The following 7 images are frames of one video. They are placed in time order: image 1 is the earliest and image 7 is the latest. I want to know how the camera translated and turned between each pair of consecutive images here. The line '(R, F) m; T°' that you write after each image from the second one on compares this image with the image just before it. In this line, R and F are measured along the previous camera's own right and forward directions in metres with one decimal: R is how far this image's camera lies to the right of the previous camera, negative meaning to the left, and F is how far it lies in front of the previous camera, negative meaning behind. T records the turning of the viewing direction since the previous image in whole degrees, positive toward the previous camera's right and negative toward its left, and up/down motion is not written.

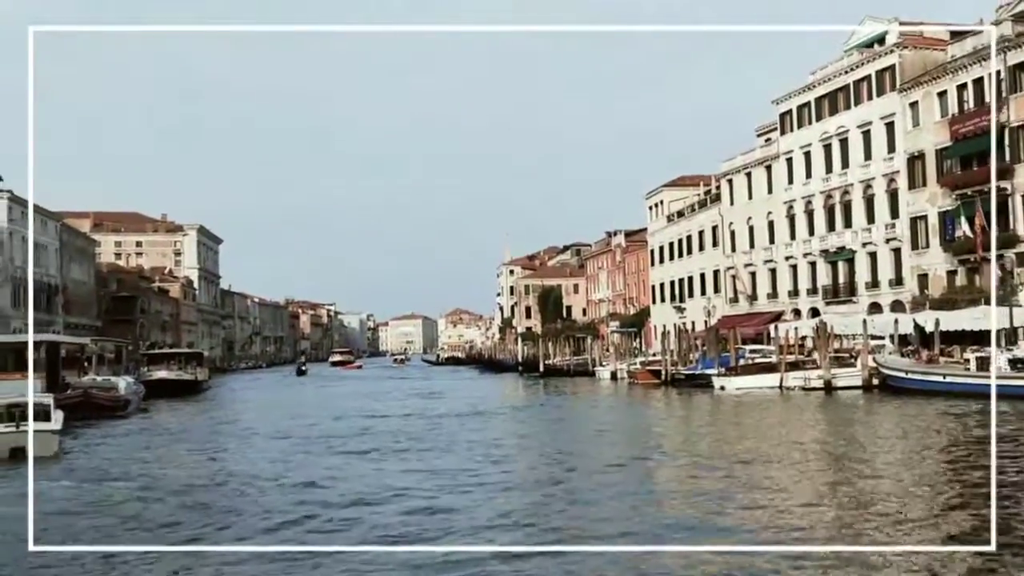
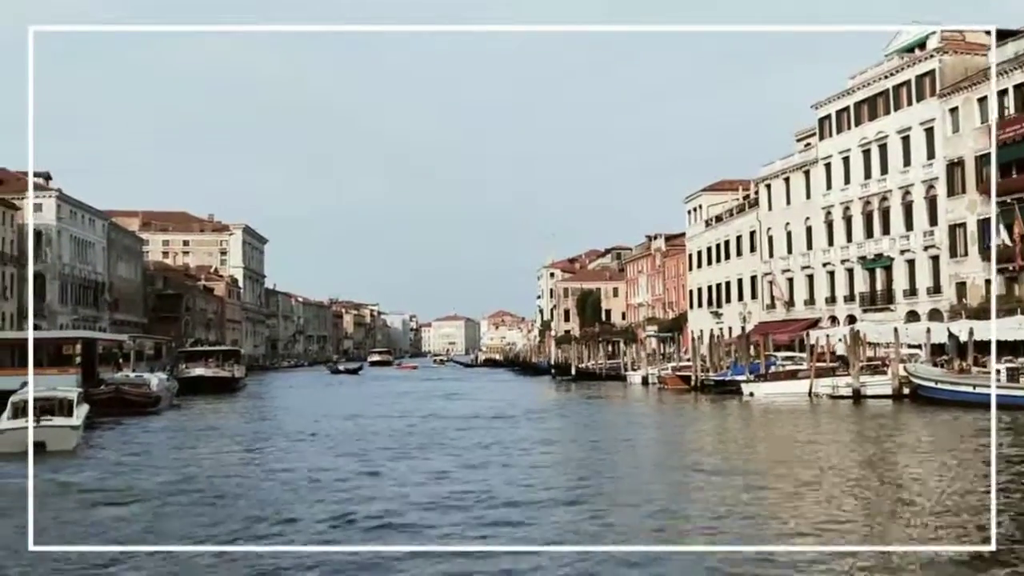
(+0.5, -0.1) m; -2°
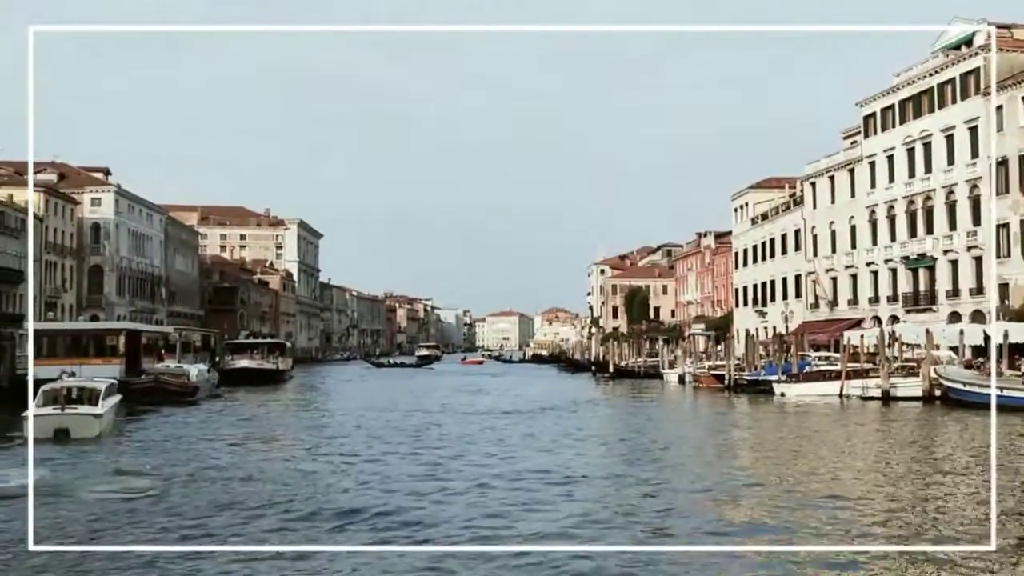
(+0.8, -0.4) m; -3°
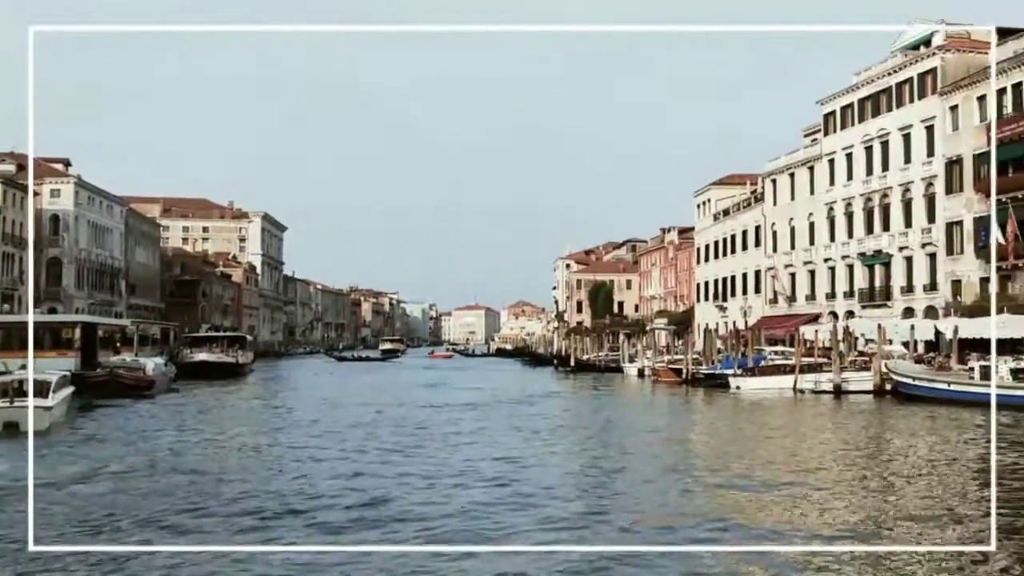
(+0.2, -0.1) m; +2°
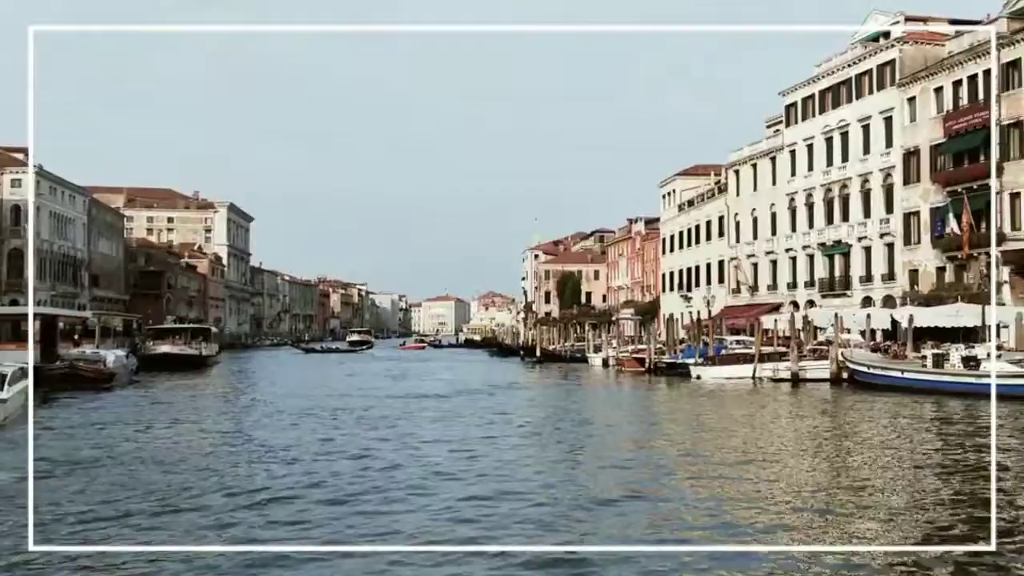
(+0.2, -0.2) m; +2°
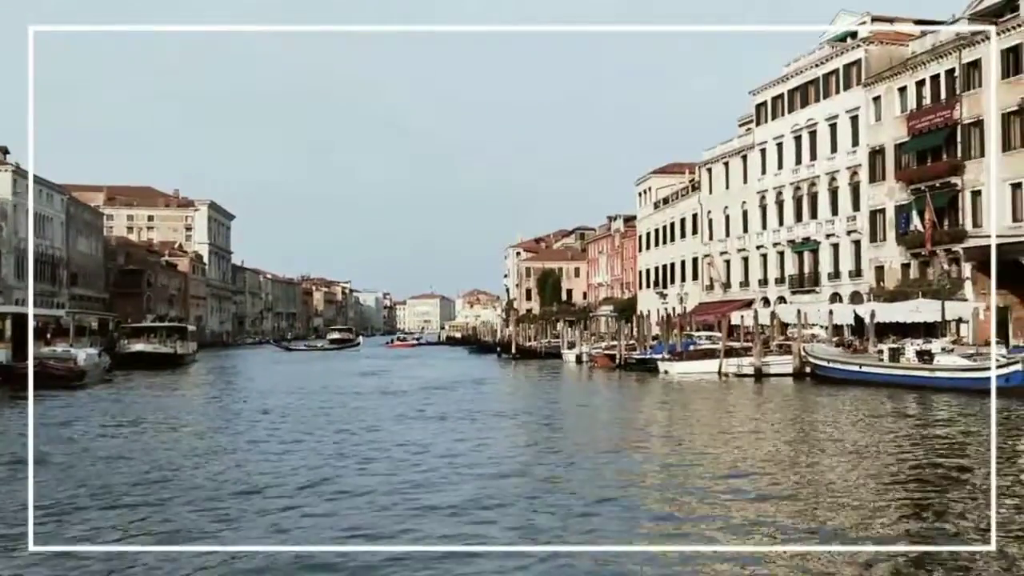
(+0.5, -0.4) m; +1°
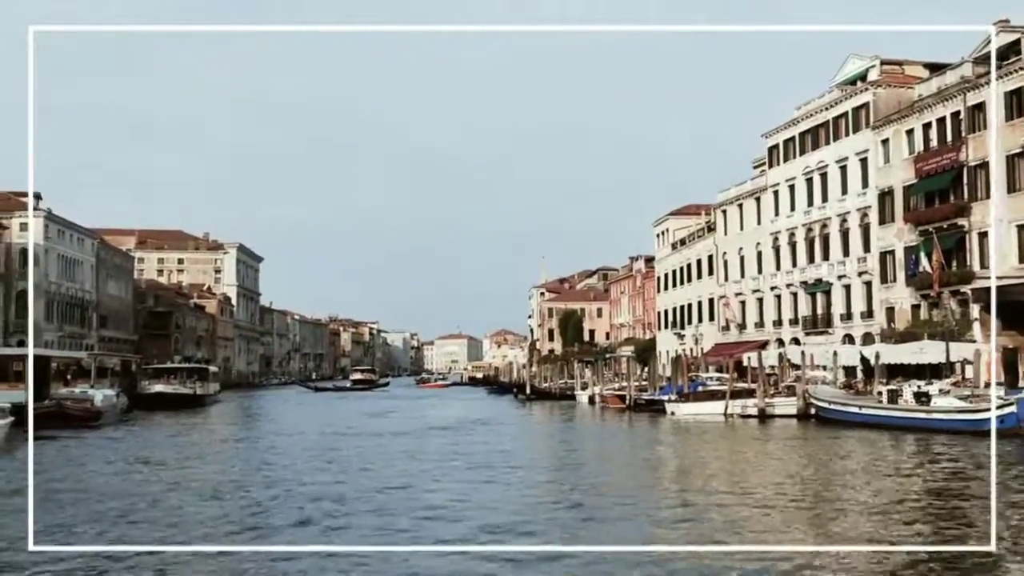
(+0.7, -0.6) m; -1°
